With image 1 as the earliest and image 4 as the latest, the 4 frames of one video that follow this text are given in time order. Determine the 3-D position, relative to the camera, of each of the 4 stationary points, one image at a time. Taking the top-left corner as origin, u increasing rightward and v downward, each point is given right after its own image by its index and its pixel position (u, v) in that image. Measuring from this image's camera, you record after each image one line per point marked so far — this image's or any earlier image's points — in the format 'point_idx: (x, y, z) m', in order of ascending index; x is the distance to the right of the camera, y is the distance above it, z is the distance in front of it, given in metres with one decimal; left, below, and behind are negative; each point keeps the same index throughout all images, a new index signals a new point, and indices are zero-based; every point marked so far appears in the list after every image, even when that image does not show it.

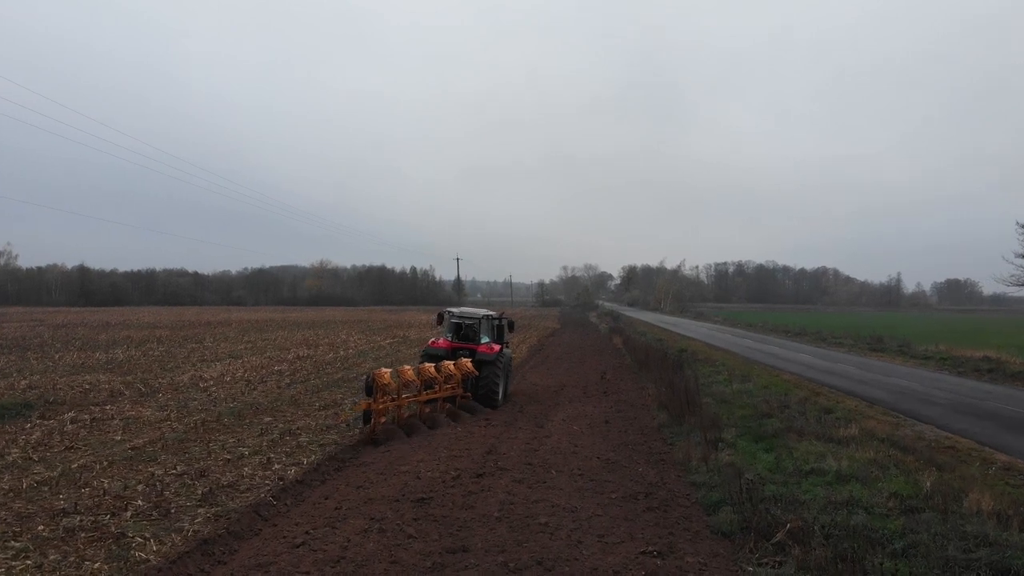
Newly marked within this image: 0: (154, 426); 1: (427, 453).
0: (-6.2, -2.4, +10.6) m
1: (-1.2, -2.3, +8.6) m
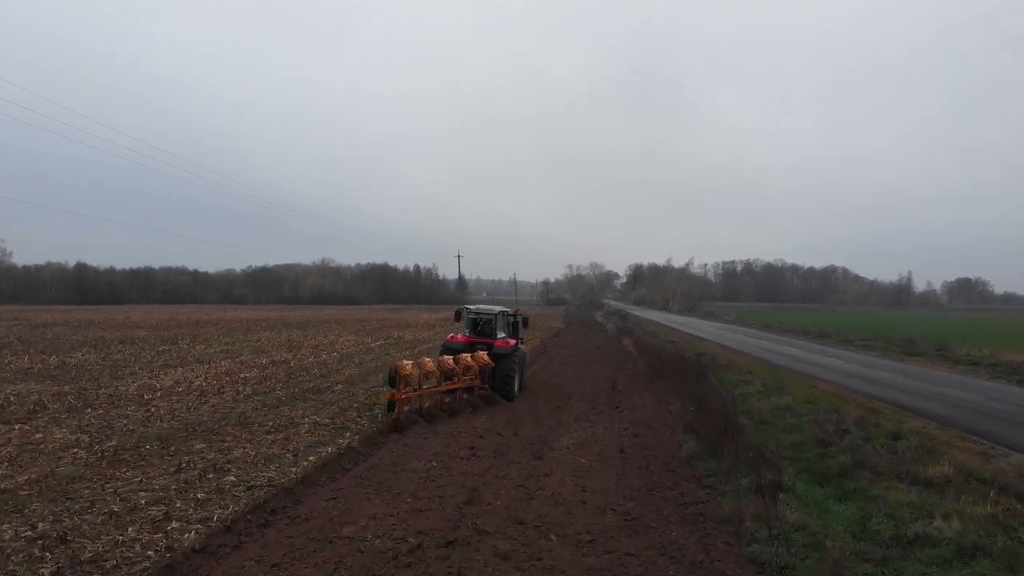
0: (-6.3, -2.3, +8.5) m
1: (-1.3, -2.2, +6.4) m
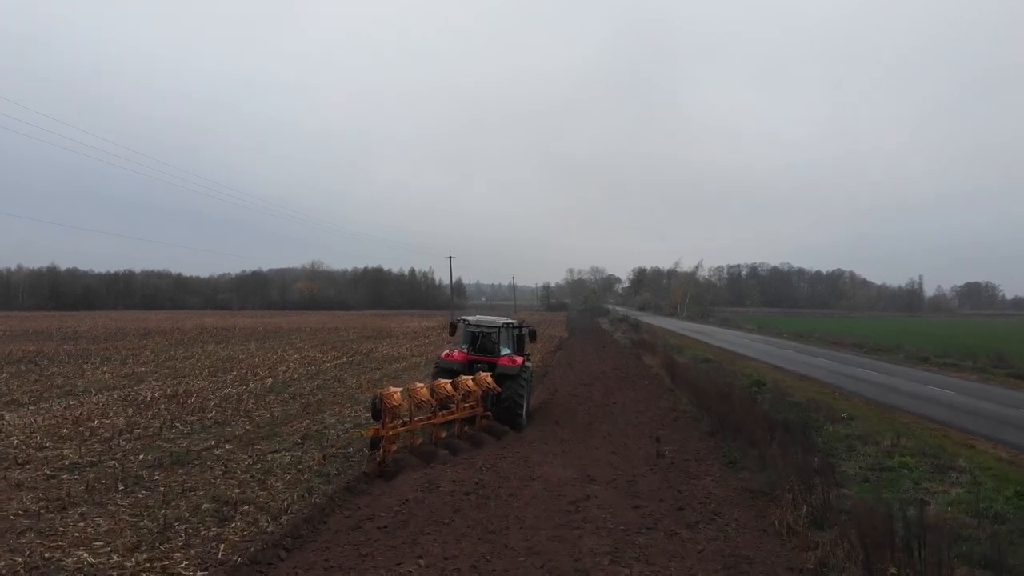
0: (-6.5, -2.3, +3.2) m
1: (-1.6, -2.2, +1.1) m
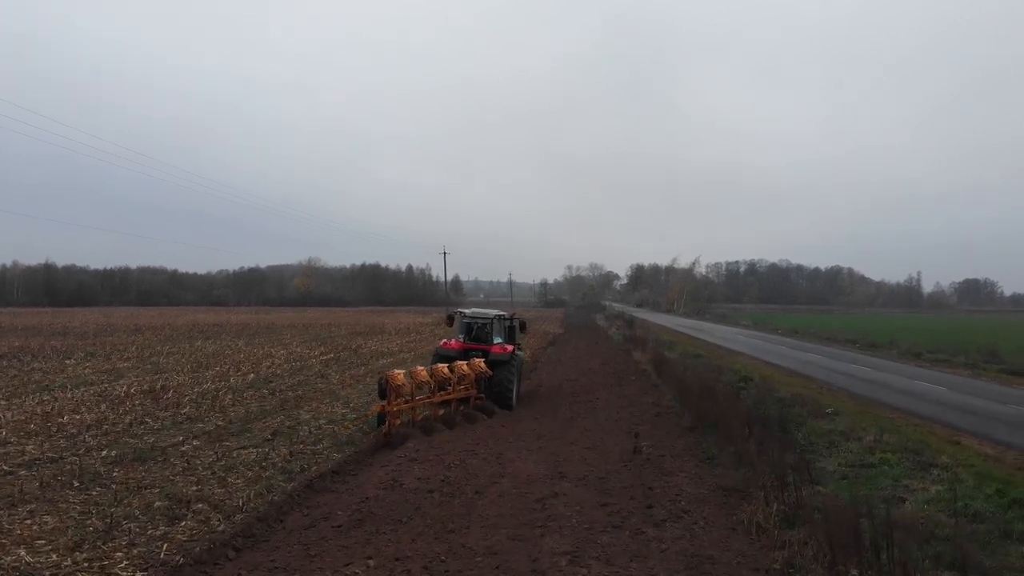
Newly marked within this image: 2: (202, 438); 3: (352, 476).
0: (-6.9, -2.2, +3.0) m
1: (-1.9, -2.2, +0.9) m
2: (-4.6, -2.2, +9.2) m
3: (-2.0, -2.3, +7.5) m
